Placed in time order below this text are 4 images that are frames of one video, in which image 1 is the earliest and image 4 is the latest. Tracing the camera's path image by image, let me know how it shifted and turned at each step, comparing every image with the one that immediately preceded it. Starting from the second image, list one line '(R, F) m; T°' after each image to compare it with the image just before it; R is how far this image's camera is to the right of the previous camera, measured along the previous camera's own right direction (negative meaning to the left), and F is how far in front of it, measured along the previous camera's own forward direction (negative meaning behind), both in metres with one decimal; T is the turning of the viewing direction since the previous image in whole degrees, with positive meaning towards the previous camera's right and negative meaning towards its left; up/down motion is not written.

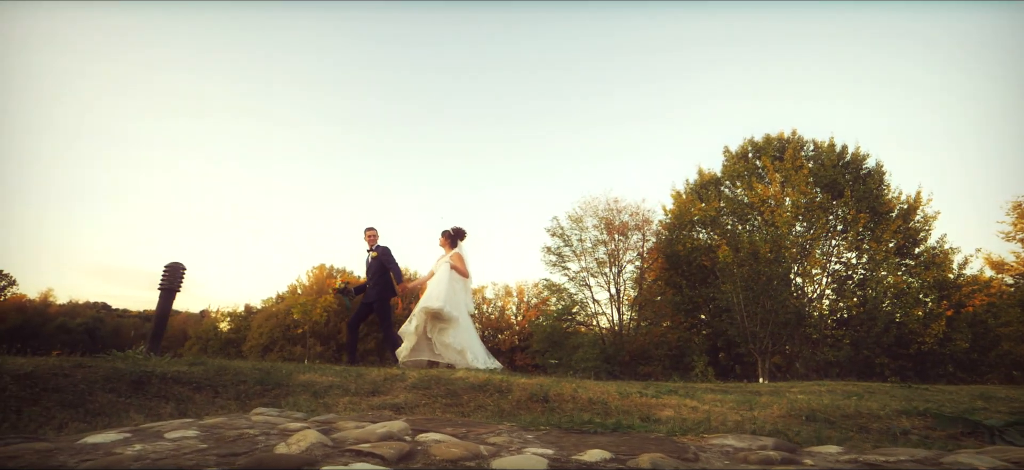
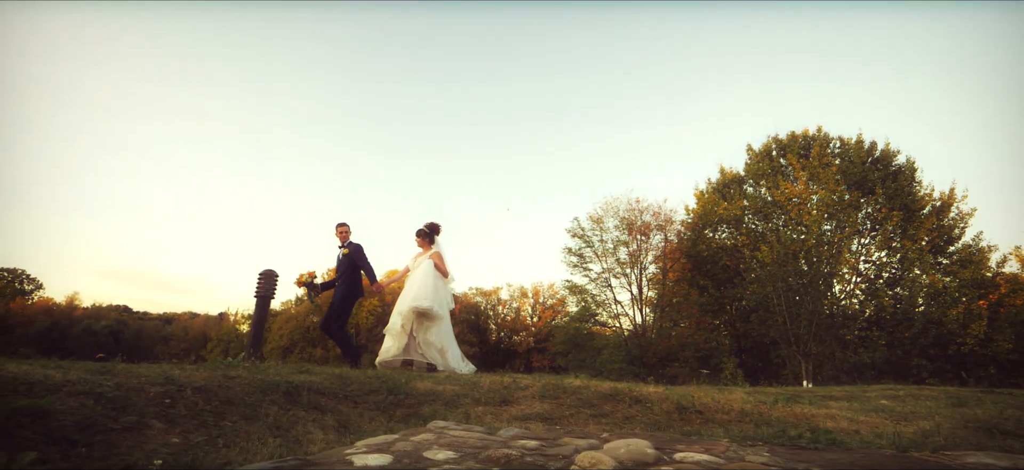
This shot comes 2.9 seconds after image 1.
(-1.2, +0.1) m; -2°
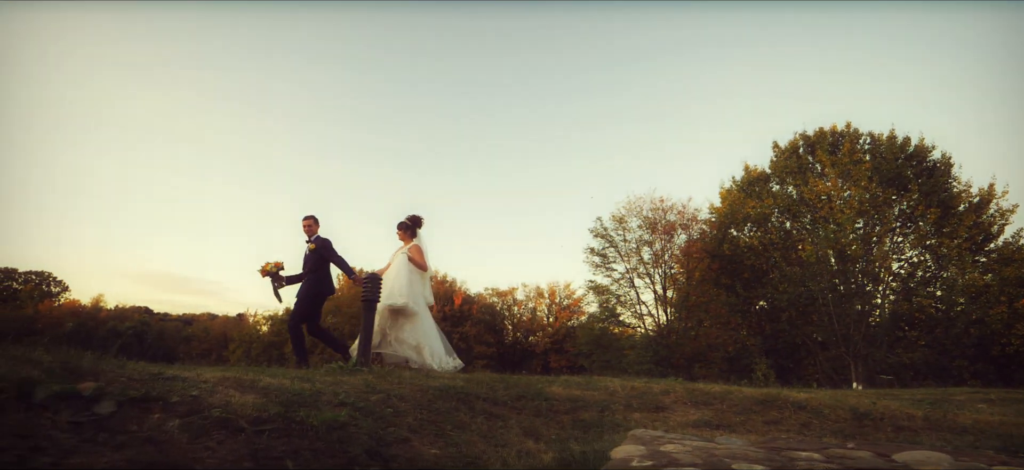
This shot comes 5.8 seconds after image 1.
(-1.3, +0.1) m; -2°
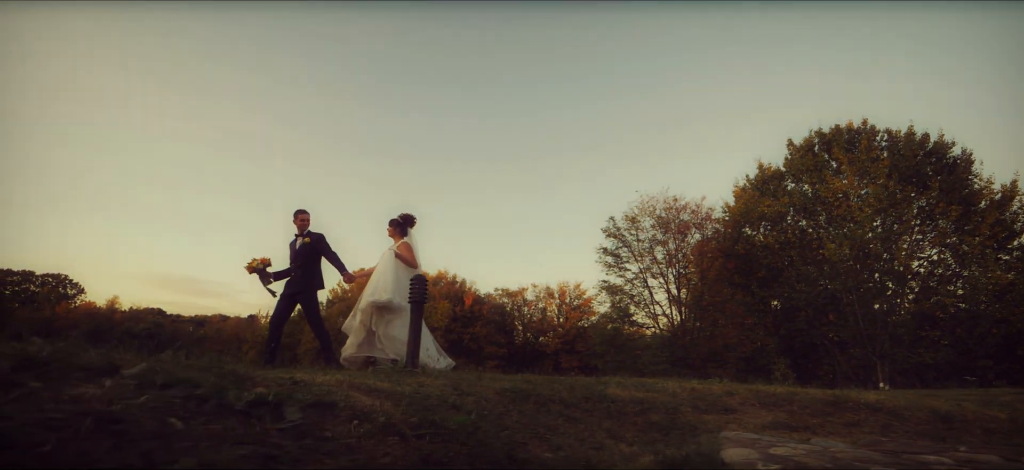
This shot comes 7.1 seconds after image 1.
(-0.5, 0.0) m; -1°
